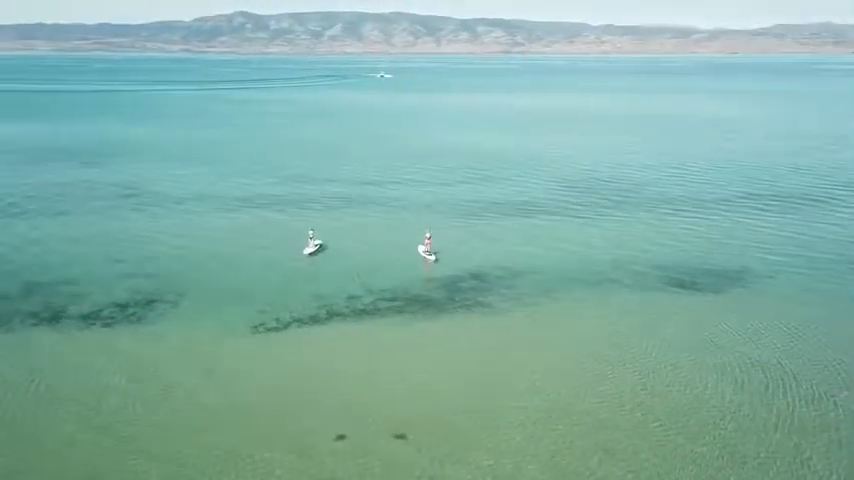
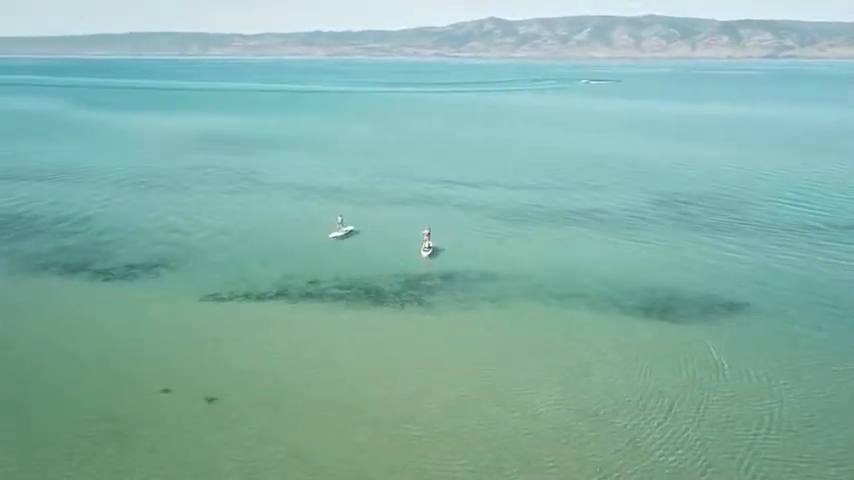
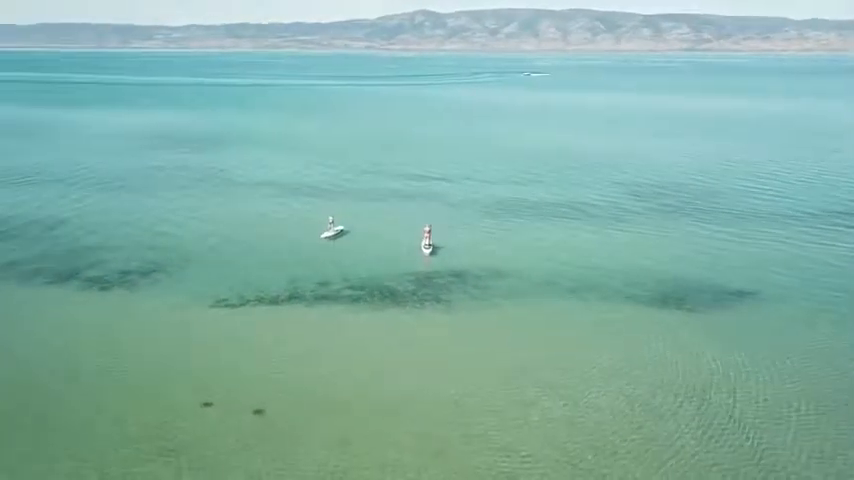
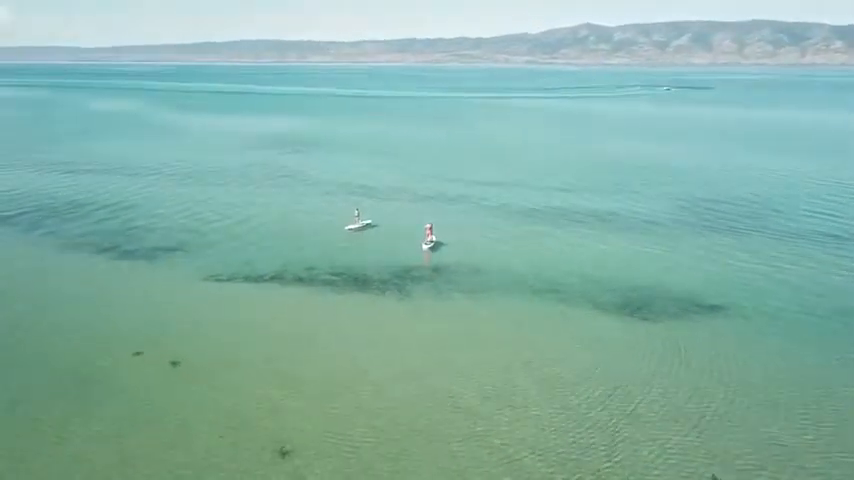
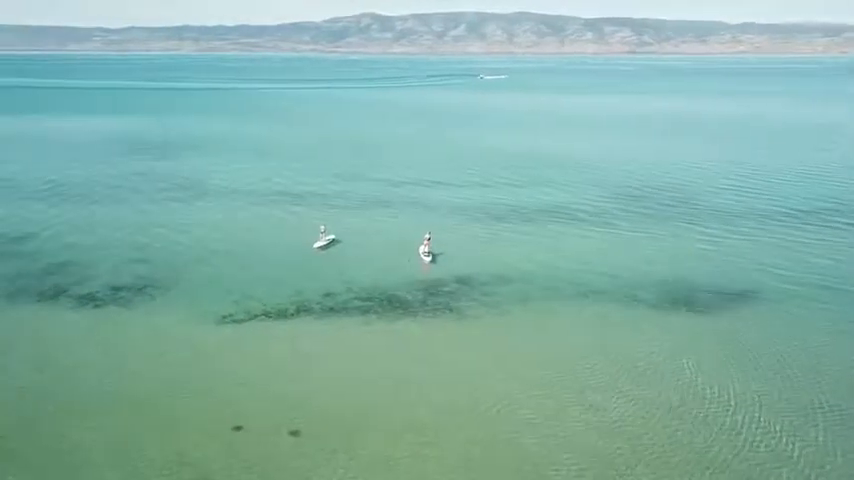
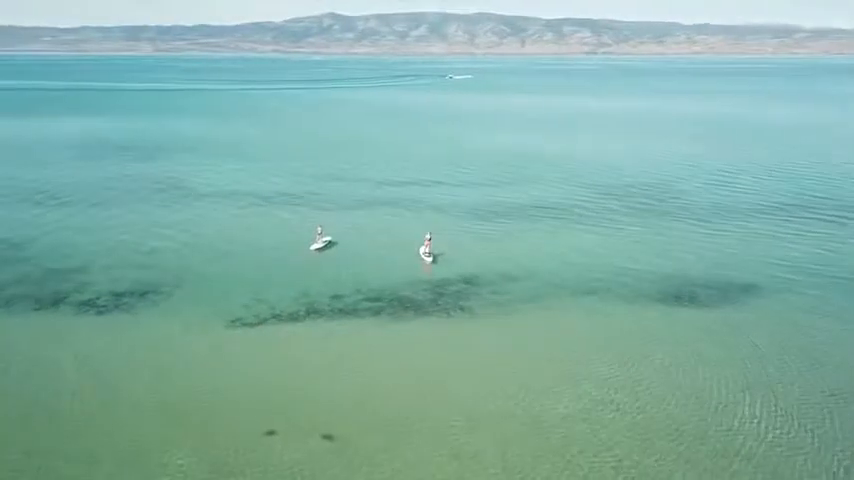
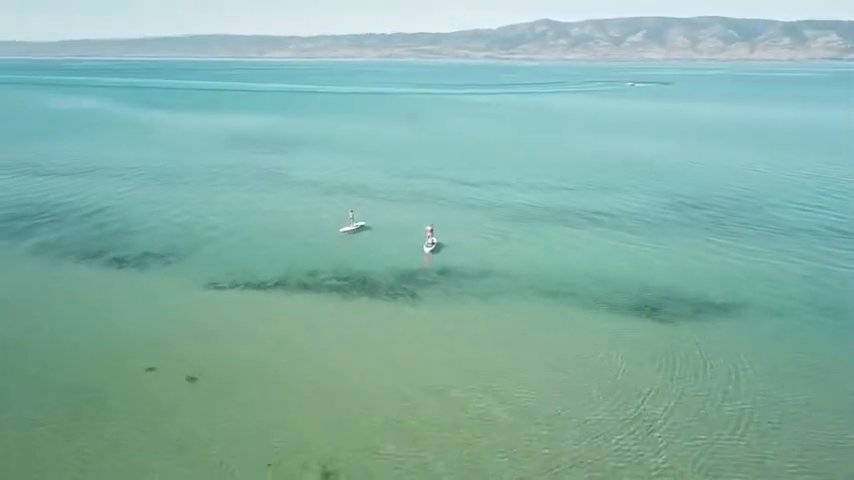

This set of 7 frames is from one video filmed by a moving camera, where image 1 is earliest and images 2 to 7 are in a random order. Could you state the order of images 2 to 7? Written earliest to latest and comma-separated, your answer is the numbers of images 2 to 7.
6, 5, 3, 2, 7, 4
